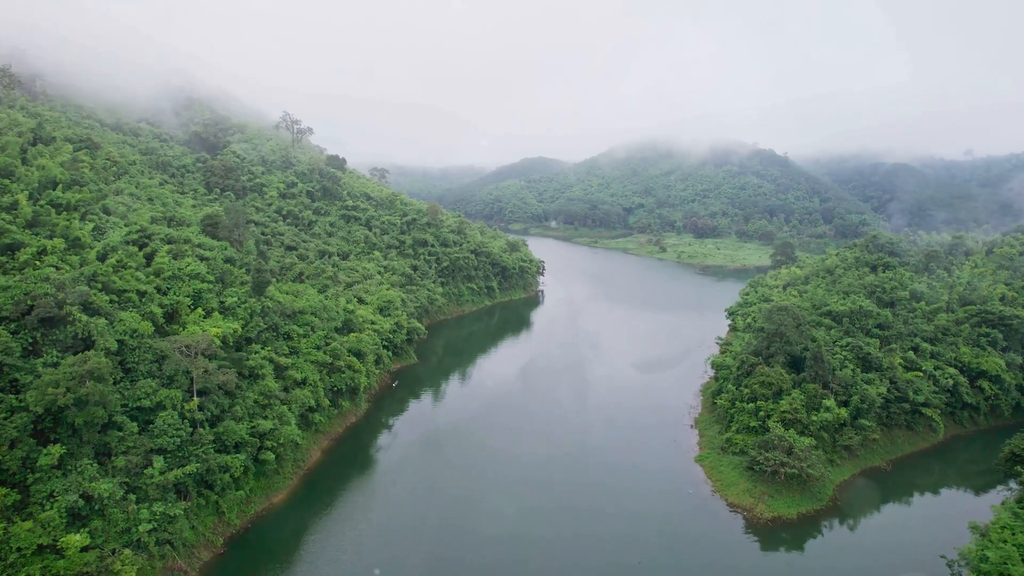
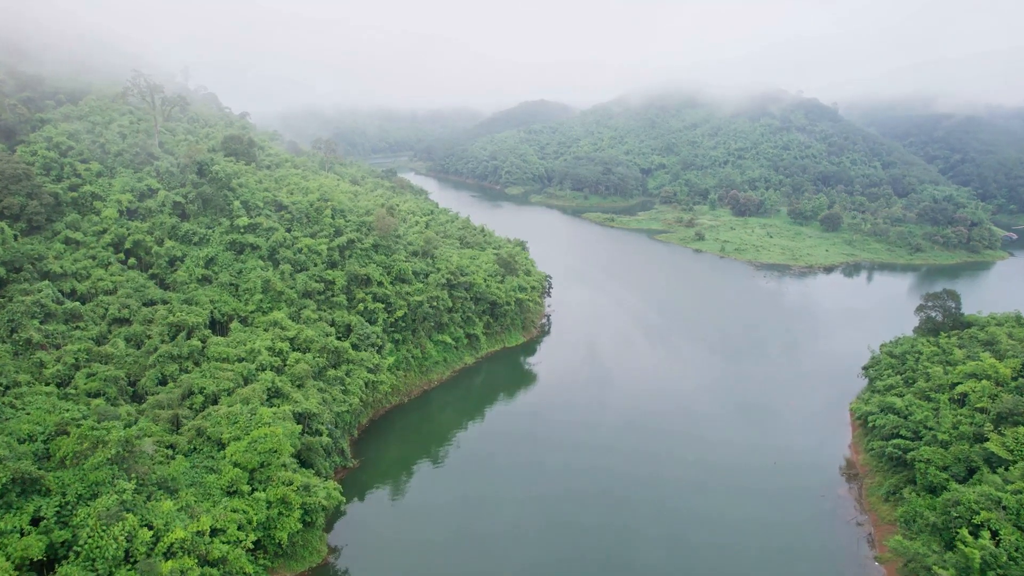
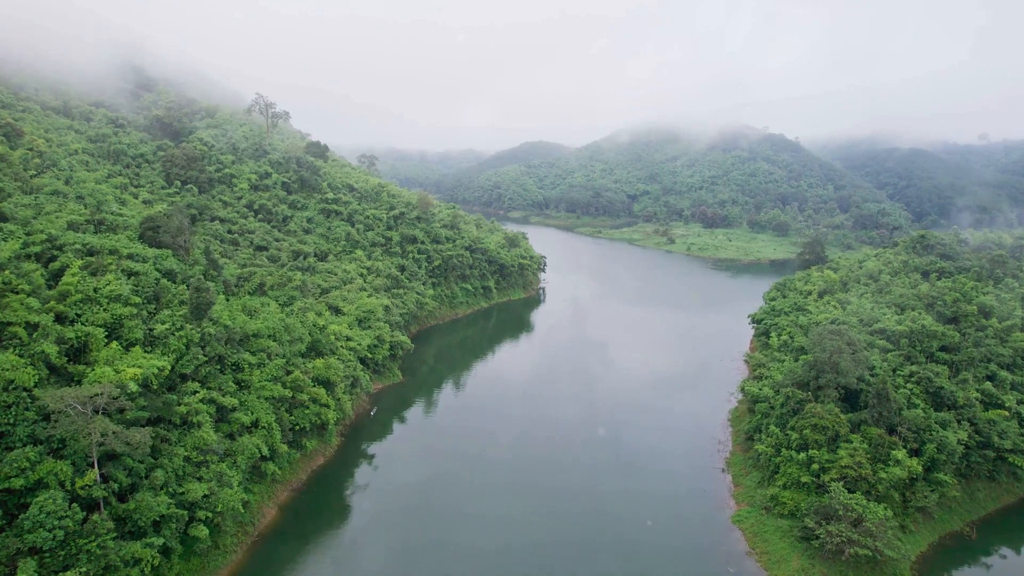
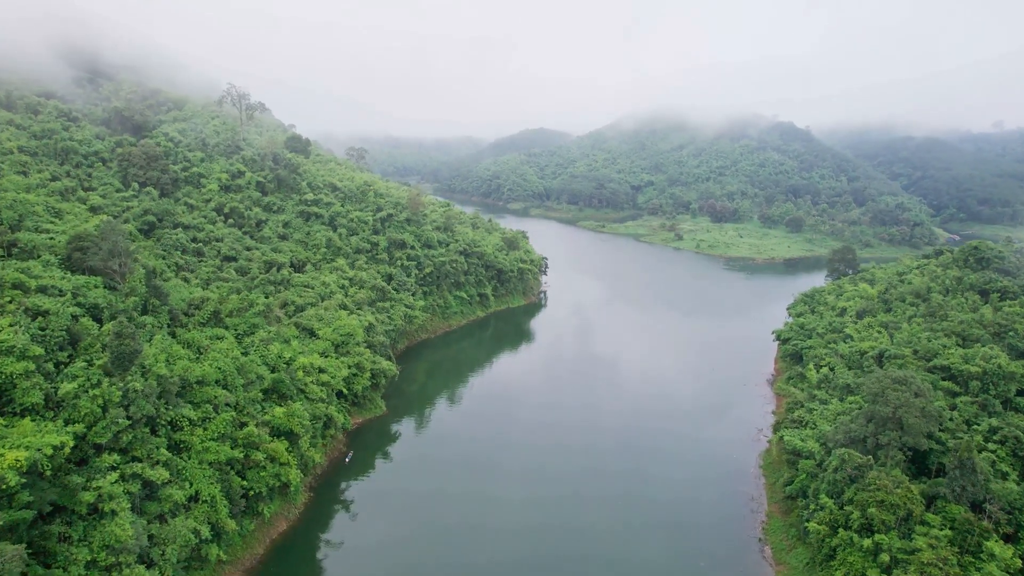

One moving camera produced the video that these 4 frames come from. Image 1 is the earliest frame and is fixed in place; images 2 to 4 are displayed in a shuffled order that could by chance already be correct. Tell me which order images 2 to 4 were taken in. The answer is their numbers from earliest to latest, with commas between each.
3, 4, 2
